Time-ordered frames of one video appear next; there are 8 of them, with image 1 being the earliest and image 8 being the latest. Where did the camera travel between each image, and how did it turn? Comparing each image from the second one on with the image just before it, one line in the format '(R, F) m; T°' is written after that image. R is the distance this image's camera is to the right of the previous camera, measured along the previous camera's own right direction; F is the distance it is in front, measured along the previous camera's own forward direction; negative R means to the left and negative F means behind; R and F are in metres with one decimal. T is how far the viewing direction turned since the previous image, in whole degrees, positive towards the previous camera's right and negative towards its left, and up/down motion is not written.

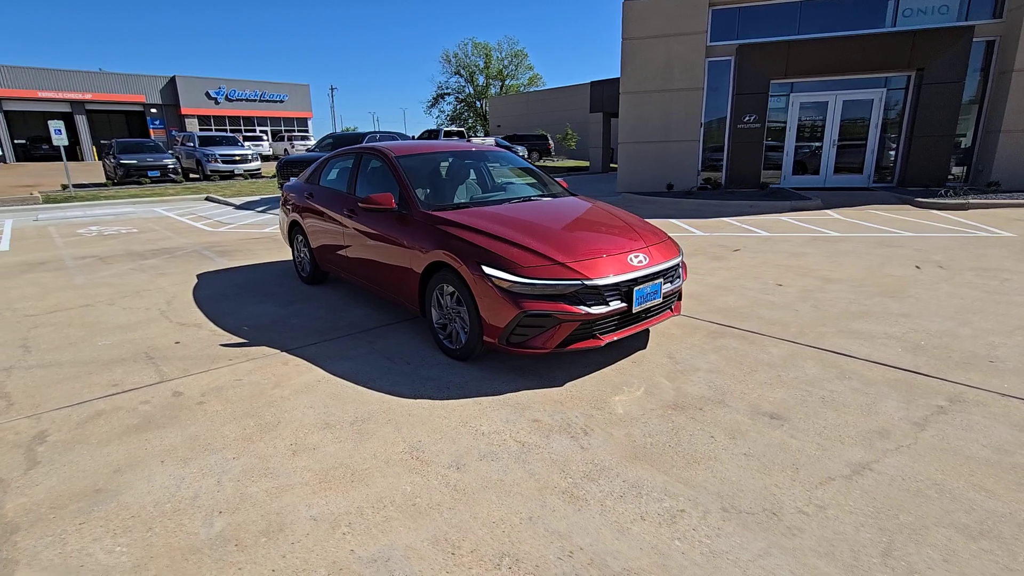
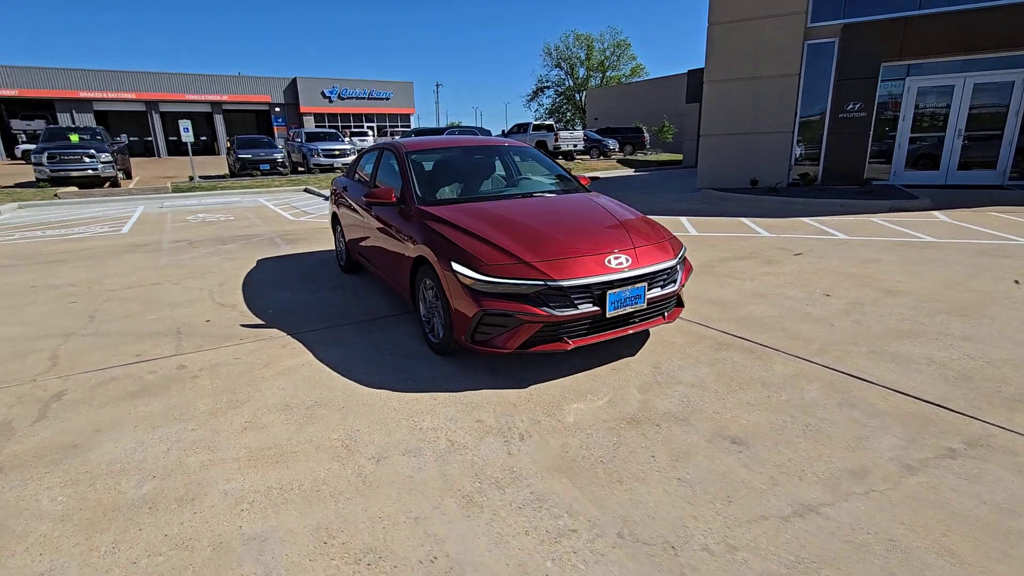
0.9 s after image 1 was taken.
(+0.8, +0.1) m; -11°
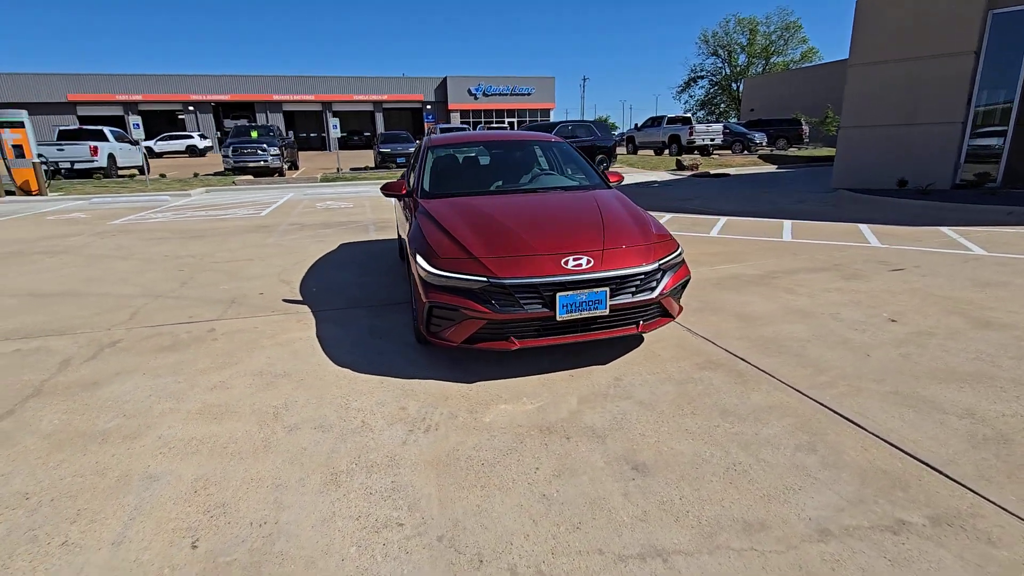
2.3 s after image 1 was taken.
(+1.2, +0.2) m; -15°
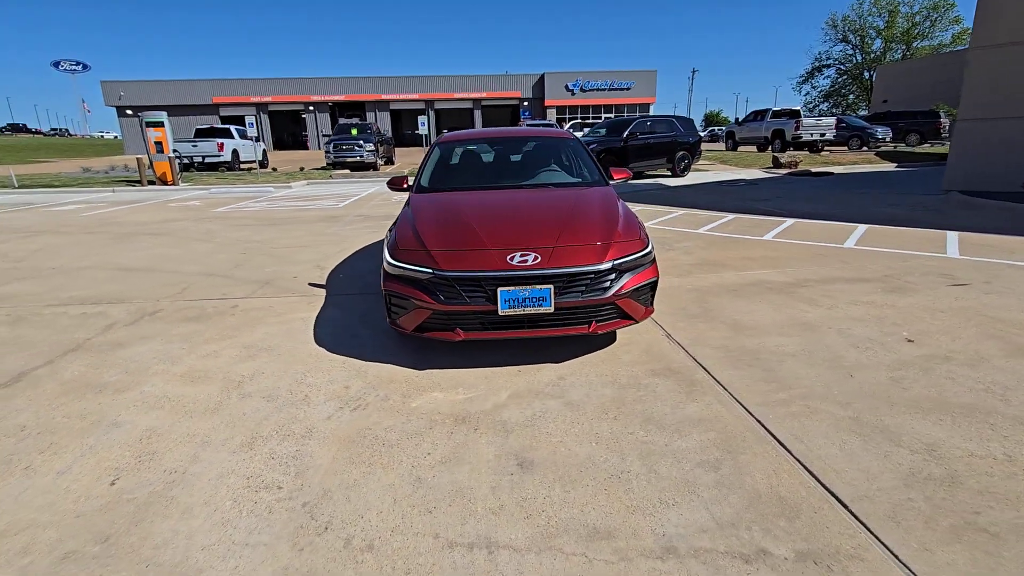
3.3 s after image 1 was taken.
(+1.0, 0.0) m; -11°
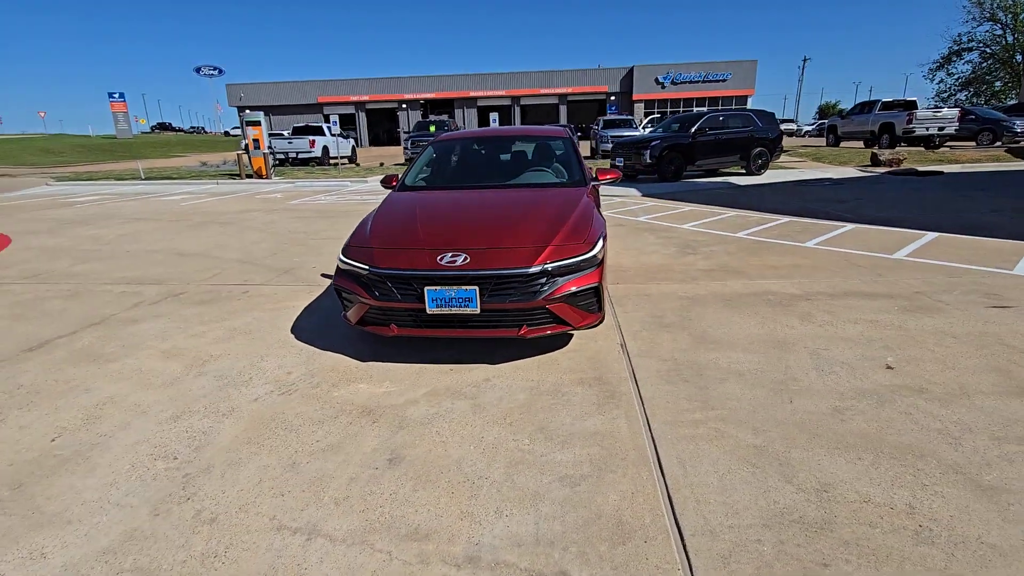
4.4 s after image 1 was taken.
(+1.0, +0.1) m; -10°
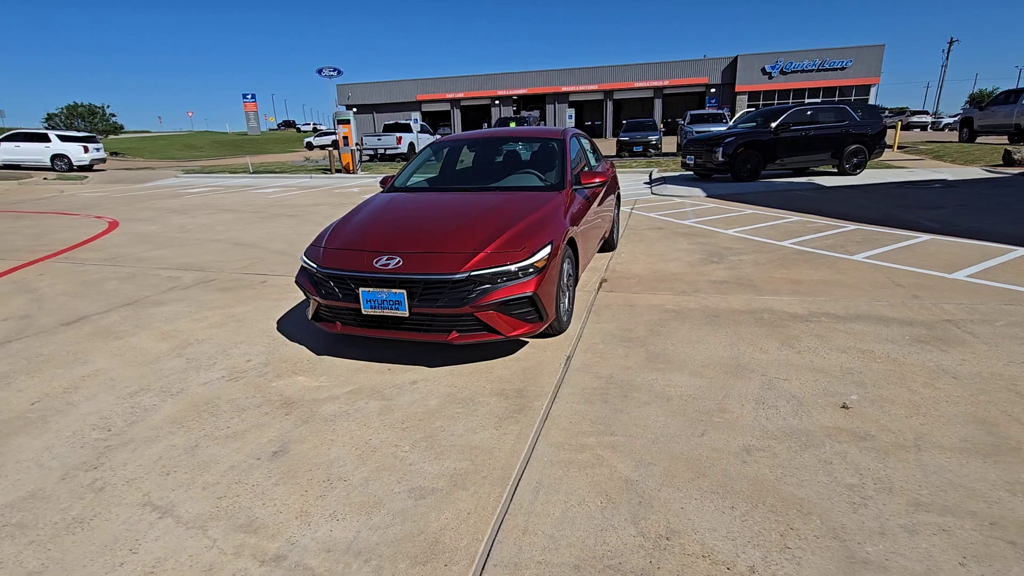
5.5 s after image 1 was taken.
(+1.1, +0.1) m; -10°
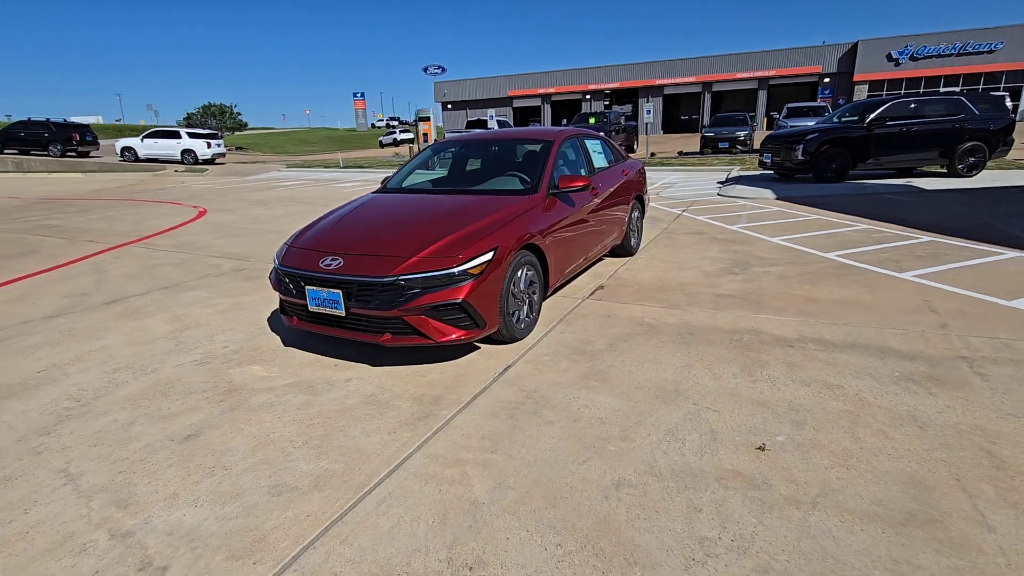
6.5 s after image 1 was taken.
(+1.0, +0.1) m; -10°
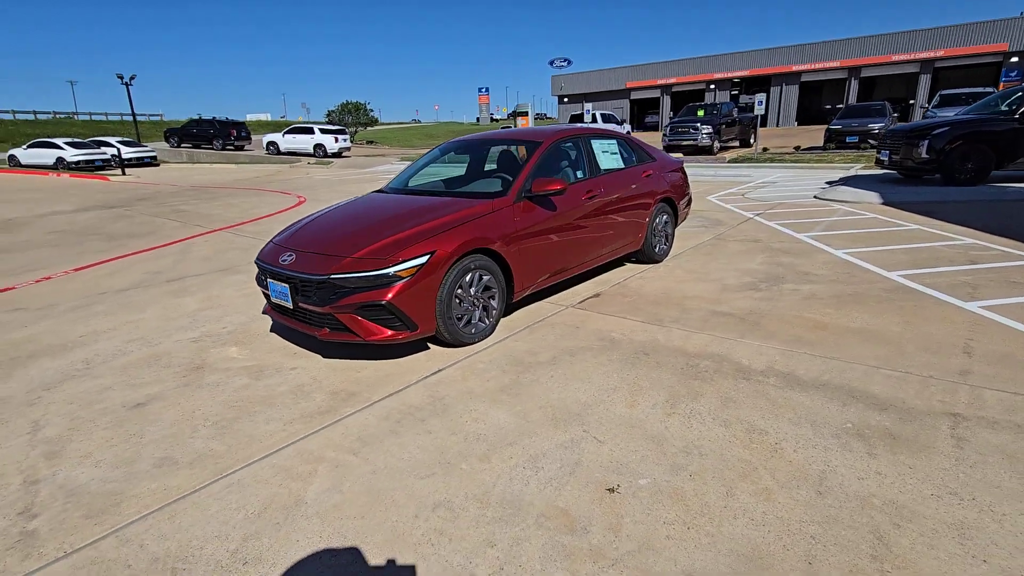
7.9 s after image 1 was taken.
(+1.2, +0.2) m; -13°
